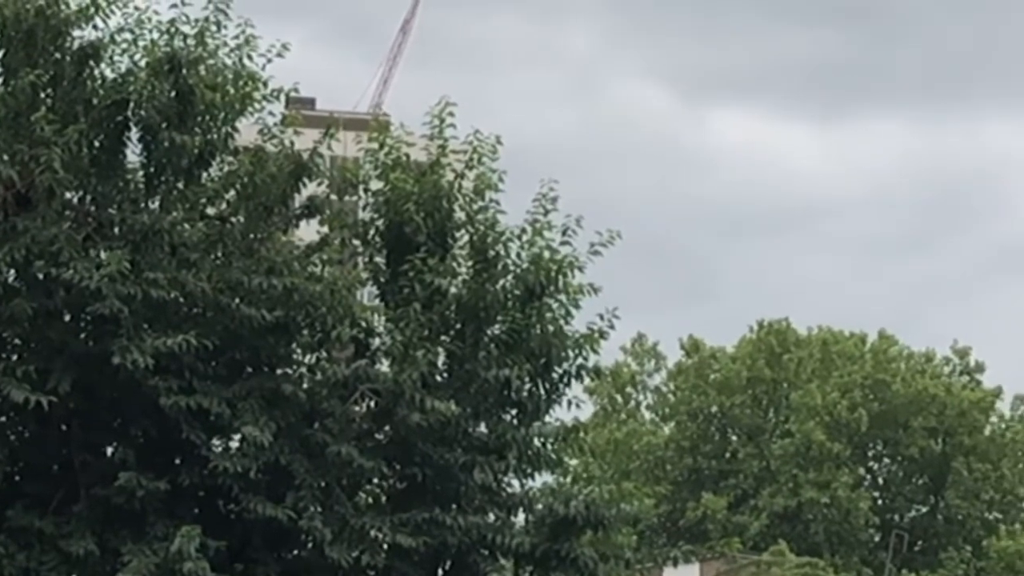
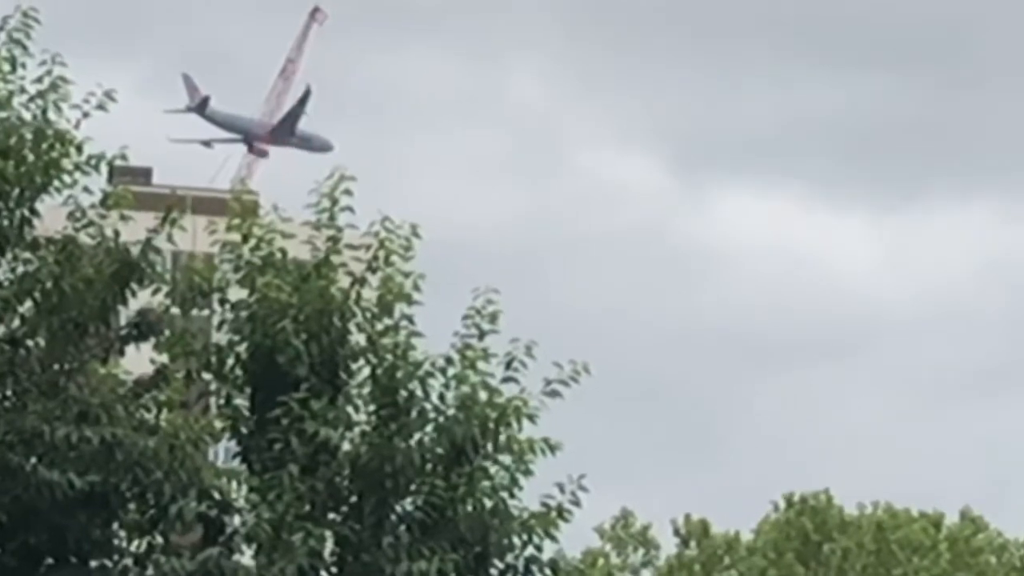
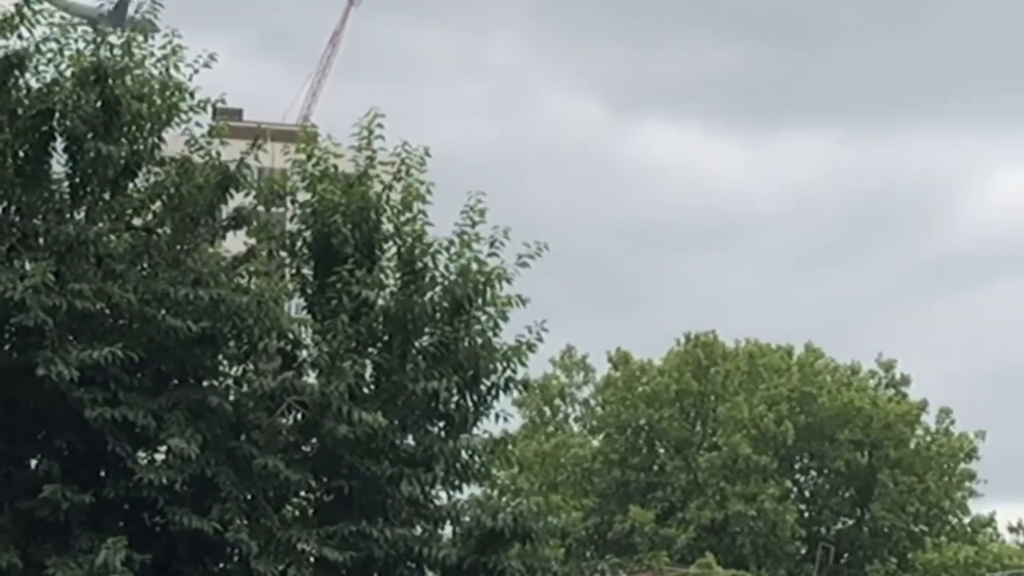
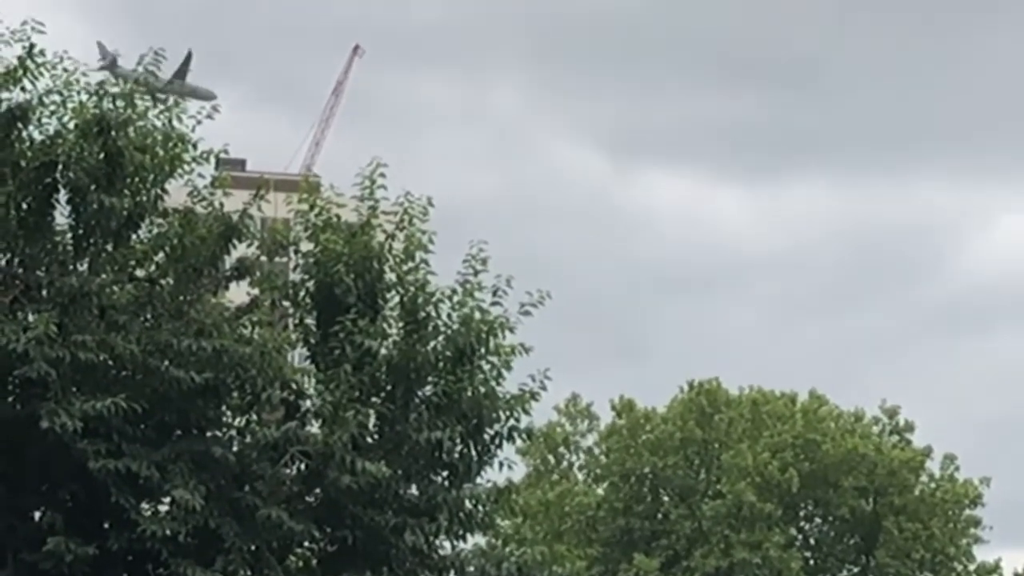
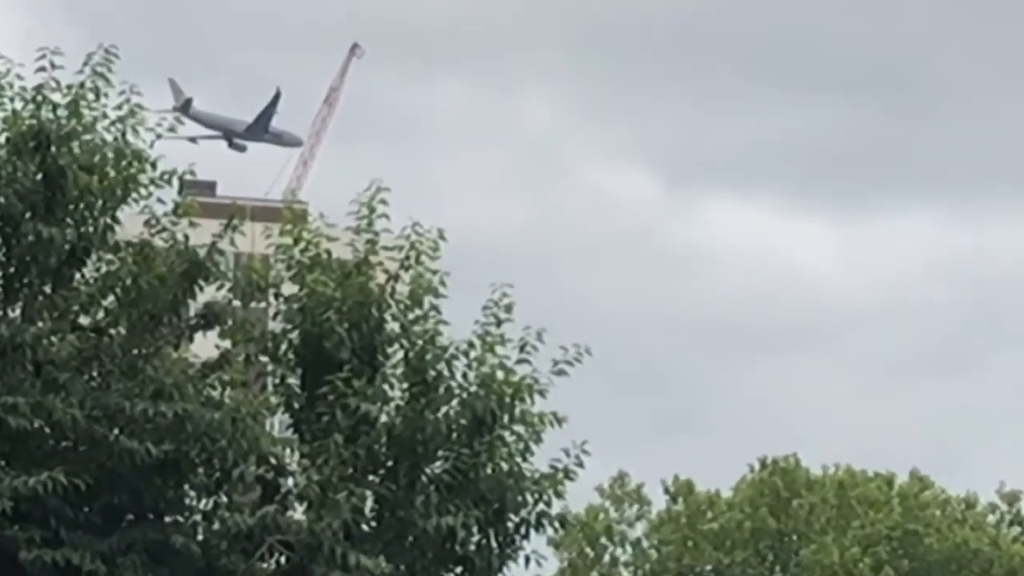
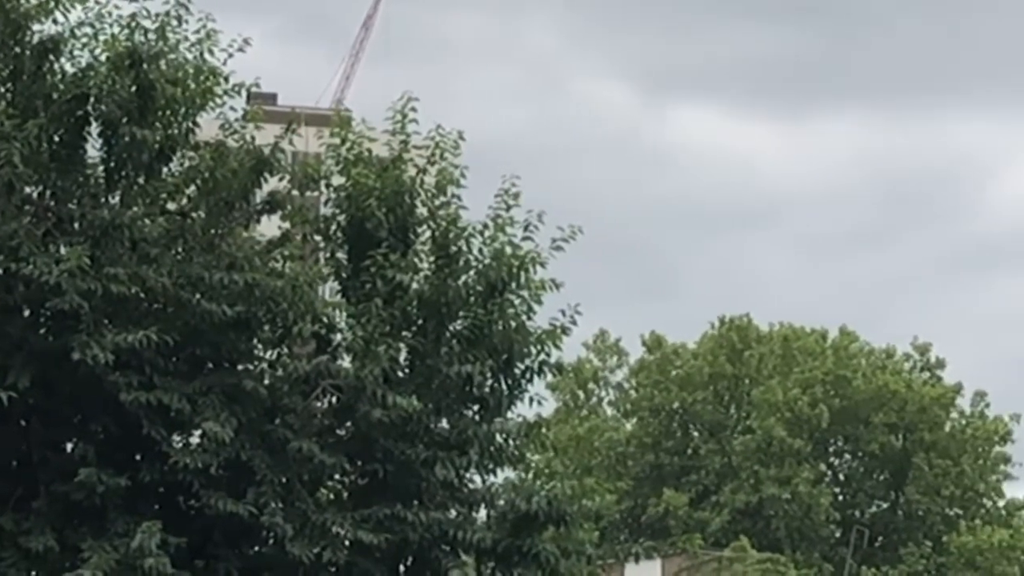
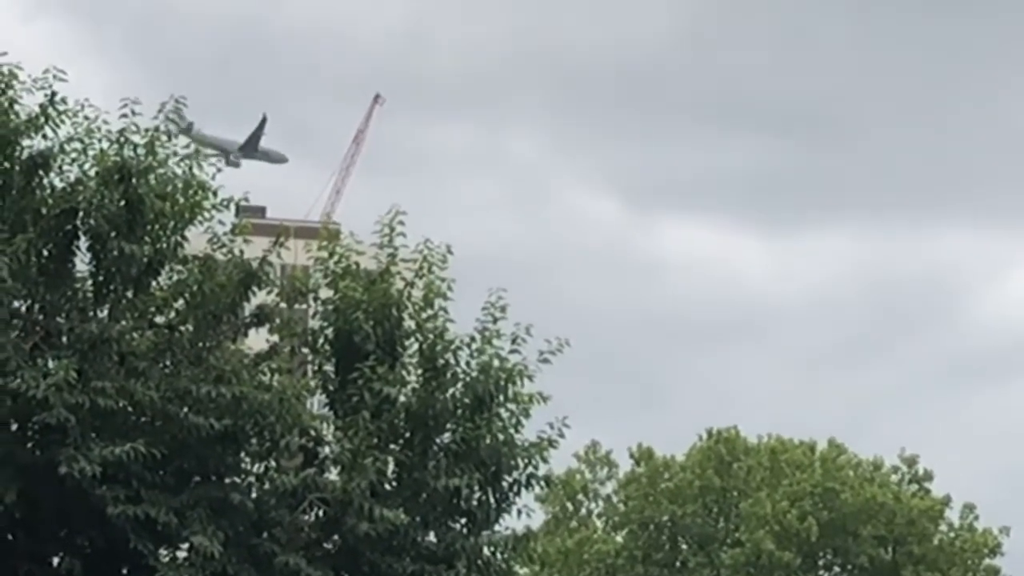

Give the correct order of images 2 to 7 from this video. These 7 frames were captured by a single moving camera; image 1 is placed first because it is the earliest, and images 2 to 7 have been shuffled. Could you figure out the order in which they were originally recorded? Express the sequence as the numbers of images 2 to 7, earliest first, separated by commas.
6, 3, 4, 7, 5, 2
